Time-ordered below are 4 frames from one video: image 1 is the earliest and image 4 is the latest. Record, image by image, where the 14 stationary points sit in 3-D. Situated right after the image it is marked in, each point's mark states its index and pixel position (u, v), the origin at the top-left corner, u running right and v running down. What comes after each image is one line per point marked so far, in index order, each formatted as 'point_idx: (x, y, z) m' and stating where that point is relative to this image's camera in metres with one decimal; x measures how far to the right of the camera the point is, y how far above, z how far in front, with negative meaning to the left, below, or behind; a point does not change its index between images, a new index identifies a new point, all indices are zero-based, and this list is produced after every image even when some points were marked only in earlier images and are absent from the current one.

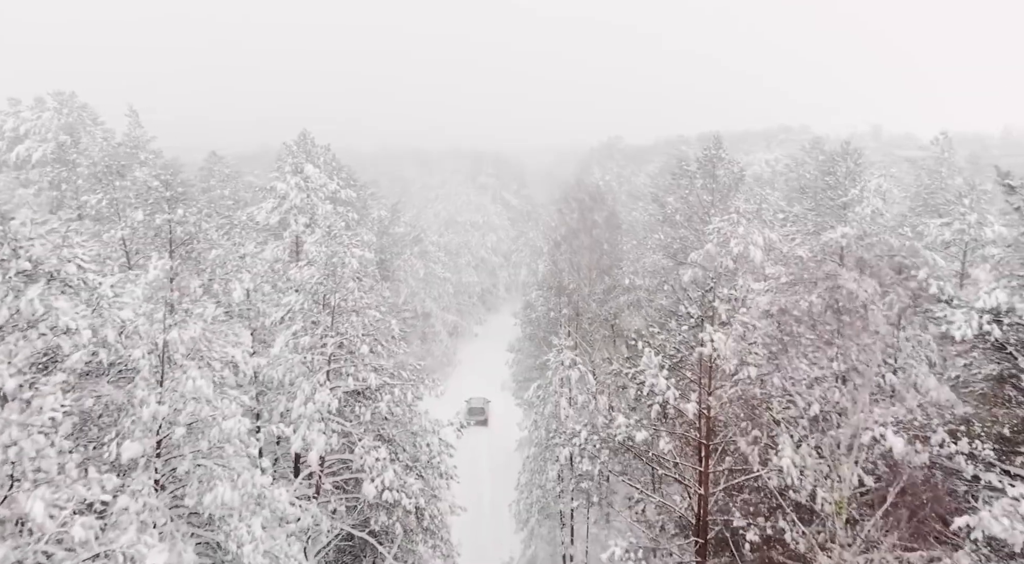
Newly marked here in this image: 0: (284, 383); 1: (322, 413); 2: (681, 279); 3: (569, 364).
0: (-4.0, -1.8, +13.0) m
1: (-3.3, -2.2, +12.6) m
2: (+4.5, +0.1, +20.2) m
3: (+1.5, -2.2, +19.3) m
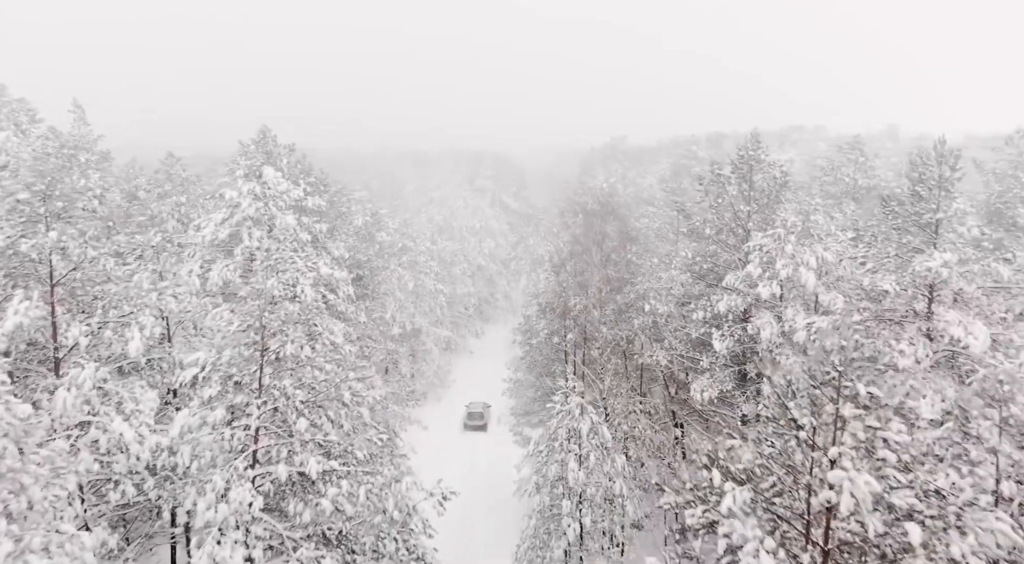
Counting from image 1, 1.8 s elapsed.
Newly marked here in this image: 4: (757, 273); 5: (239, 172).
0: (-4.1, -2.4, +9.5) m
1: (-3.3, -2.9, +9.1) m
2: (+4.5, -0.6, +16.6) m
3: (+1.4, -2.8, +15.8) m
4: (+5.1, +0.2, +15.5) m
5: (-6.5, +2.6, +17.9) m
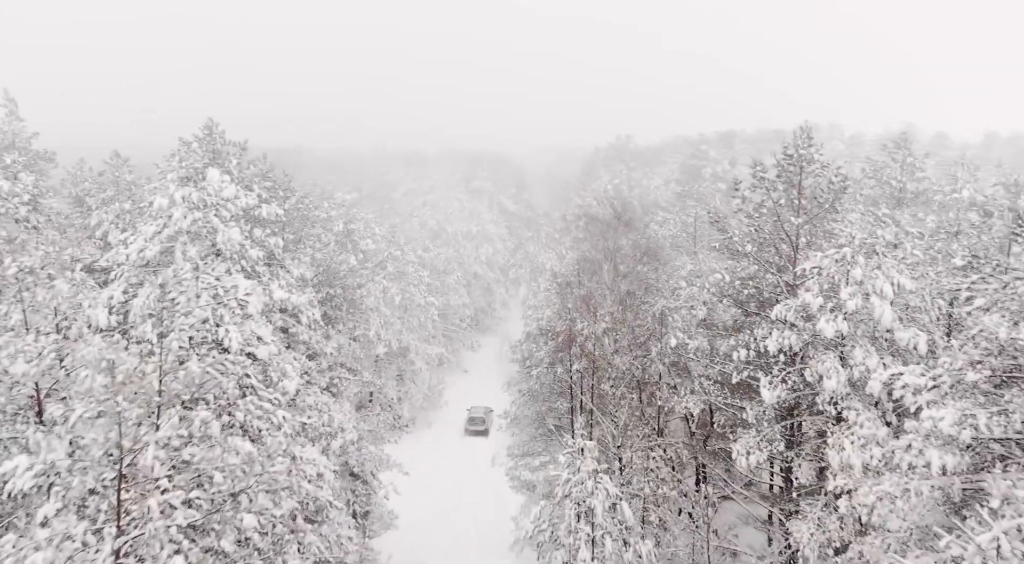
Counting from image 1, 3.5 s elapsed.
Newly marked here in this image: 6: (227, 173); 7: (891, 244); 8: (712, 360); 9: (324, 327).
0: (-4.2, -3.0, +6.2) m
1: (-3.4, -3.4, +5.8) m
2: (+4.4, -1.1, +13.3) m
3: (+1.3, -3.4, +12.5) m
4: (+5.0, -0.4, +12.2) m
5: (-6.7, +2.1, +14.6) m
6: (-6.1, +2.3, +16.0) m
7: (+6.8, +0.7, +13.2) m
8: (+4.0, -1.6, +14.9) m
9: (-5.0, -1.2, +20.0) m
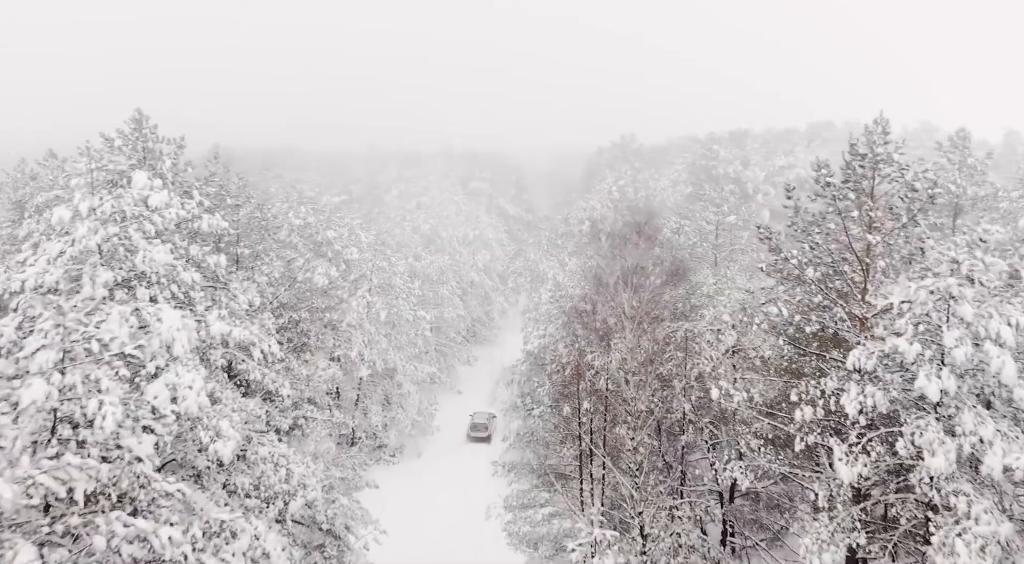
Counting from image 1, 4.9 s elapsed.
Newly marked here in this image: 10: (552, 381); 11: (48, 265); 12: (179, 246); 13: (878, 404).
0: (-4.2, -3.5, +3.1) m
1: (-3.5, -3.9, +2.8) m
2: (+4.3, -1.6, +10.3) m
3: (+1.2, -3.9, +9.4) m
4: (+5.0, -0.9, +9.2) m
5: (-6.7, +1.6, +11.6) m
6: (-6.2, +1.8, +13.0) m
7: (+6.7, +0.2, +10.2) m
8: (+3.9, -2.1, +11.9) m
9: (-5.1, -1.7, +16.9) m
10: (+1.0, -2.4, +18.1) m
11: (-6.9, +0.3, +10.7) m
12: (-5.7, +0.6, +12.8) m
13: (+4.7, -1.5, +9.5) m
